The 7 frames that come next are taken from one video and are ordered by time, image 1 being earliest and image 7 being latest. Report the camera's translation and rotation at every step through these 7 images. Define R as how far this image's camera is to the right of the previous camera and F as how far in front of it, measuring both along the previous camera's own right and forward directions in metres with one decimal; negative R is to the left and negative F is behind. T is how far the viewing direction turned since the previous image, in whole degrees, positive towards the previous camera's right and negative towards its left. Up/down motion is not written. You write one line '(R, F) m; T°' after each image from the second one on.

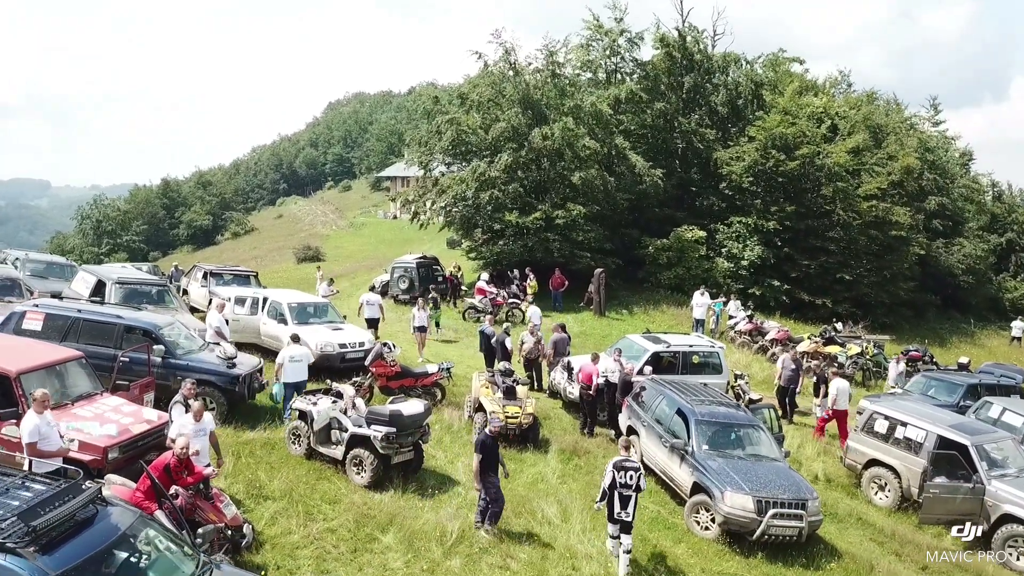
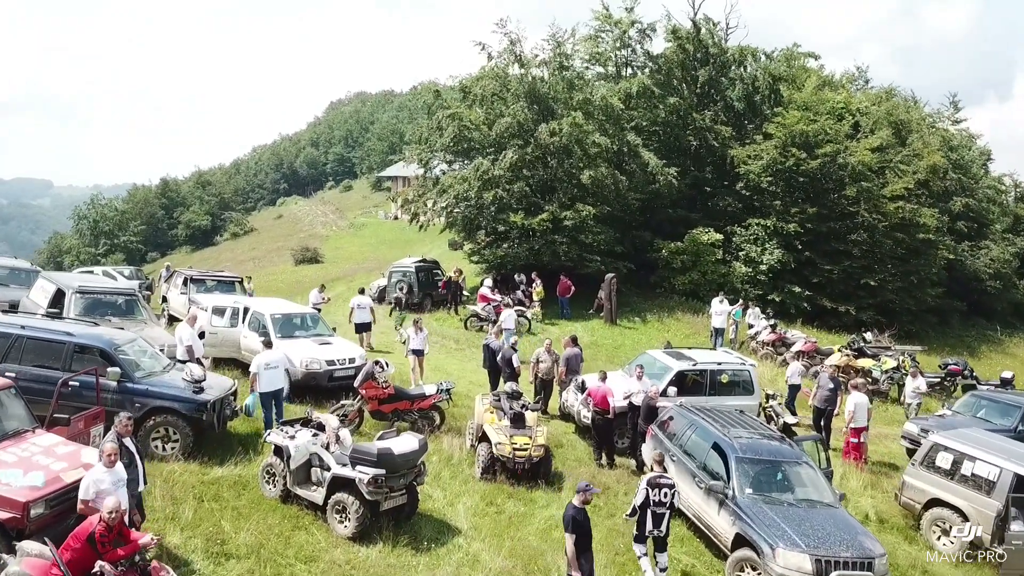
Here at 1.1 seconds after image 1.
(-0.1, +1.7) m; 0°
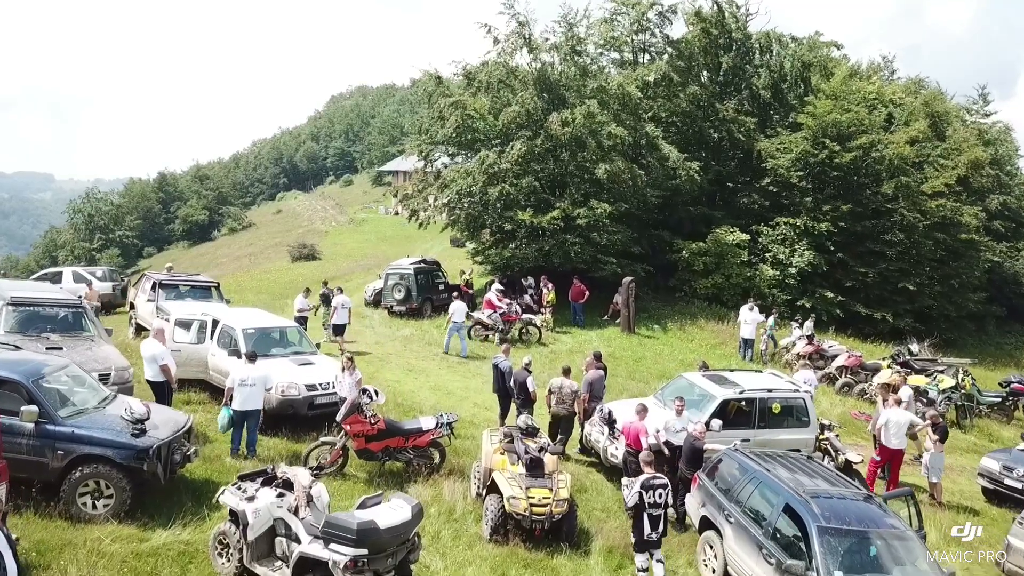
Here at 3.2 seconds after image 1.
(-0.2, +2.2) m; 0°
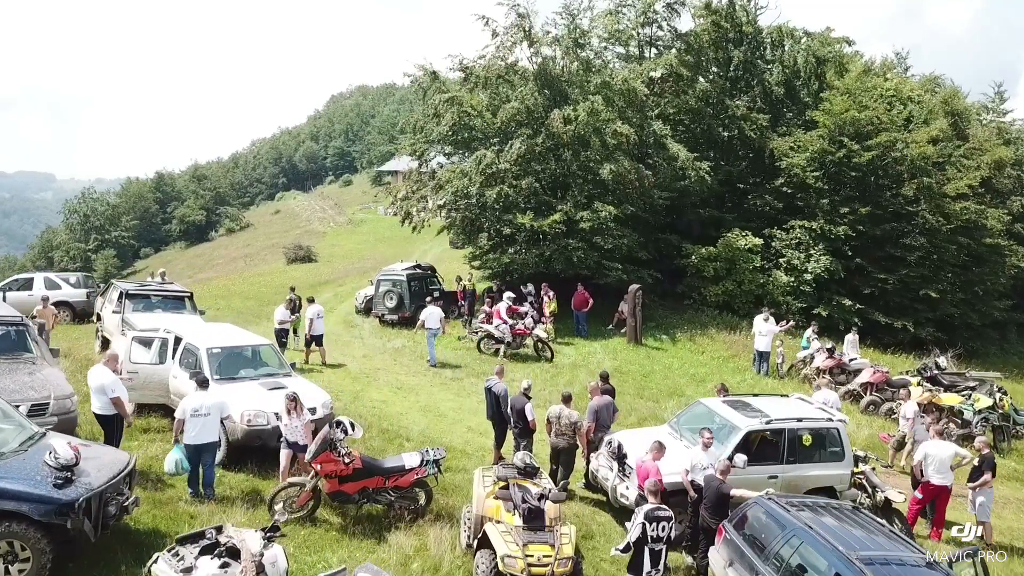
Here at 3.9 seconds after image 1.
(+0.1, +1.4) m; 0°
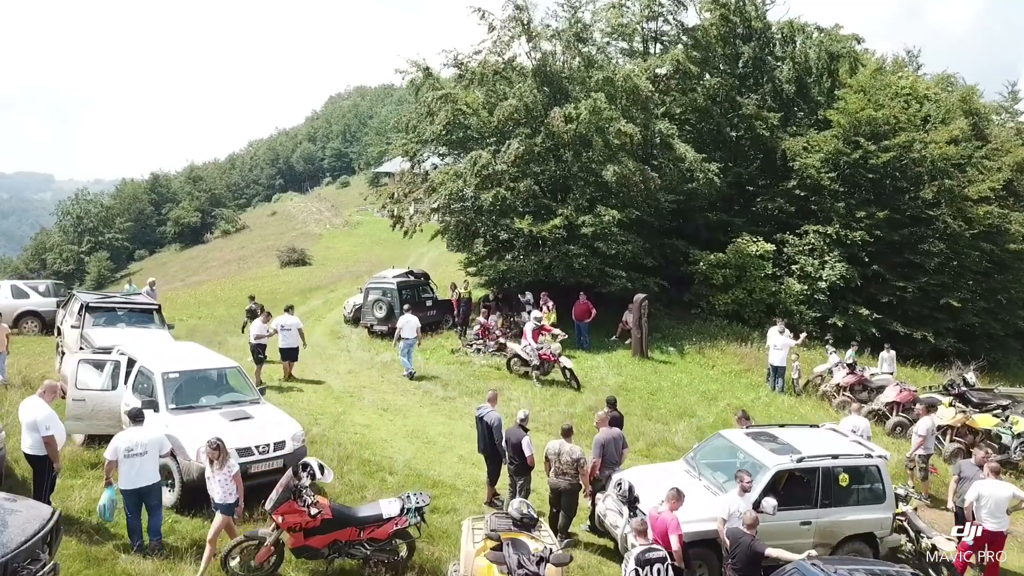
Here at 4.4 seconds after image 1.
(0.0, +1.3) m; 0°
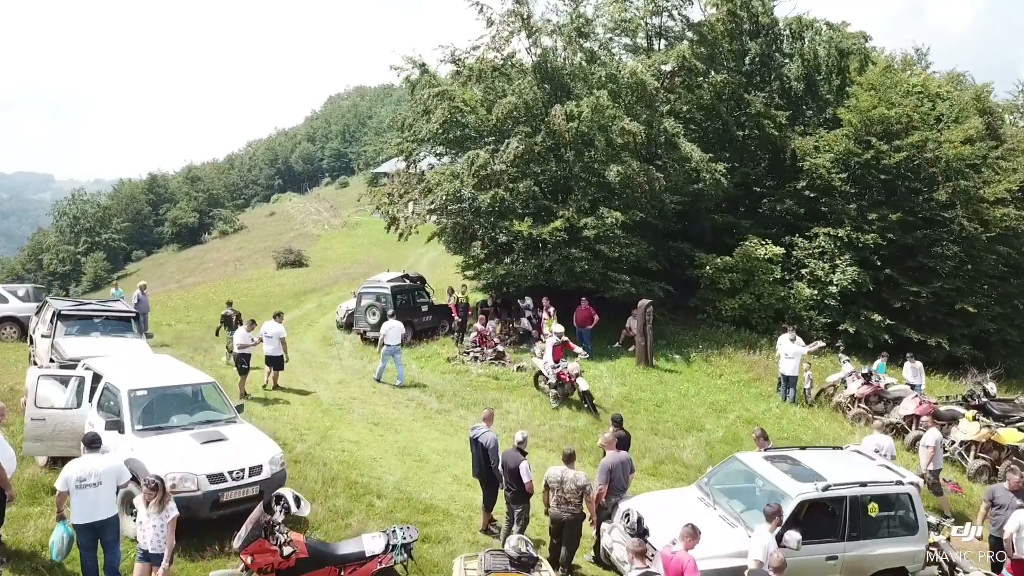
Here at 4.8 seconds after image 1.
(0.0, +0.8) m; 0°
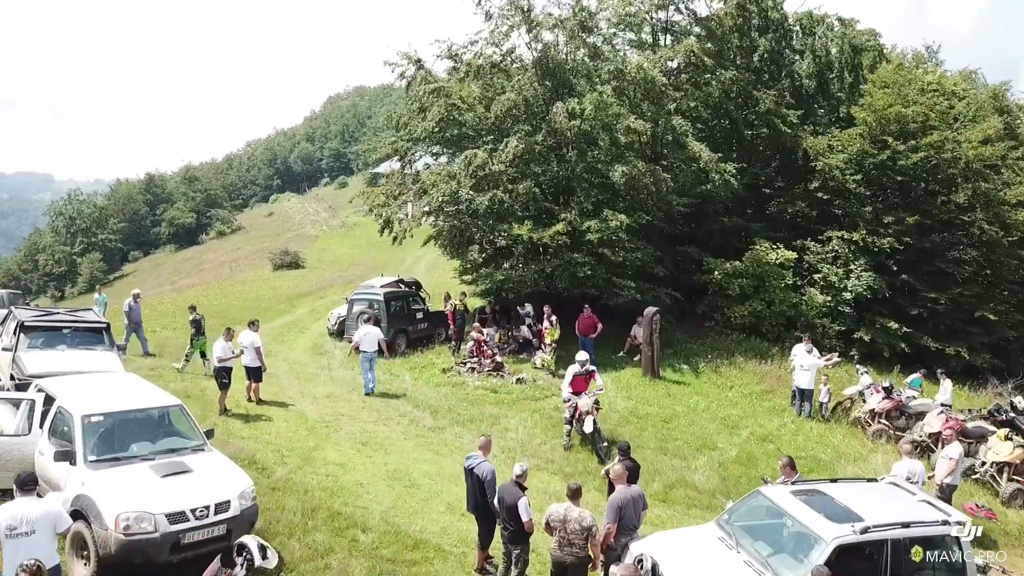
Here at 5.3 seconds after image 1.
(0.0, +1.0) m; 0°
